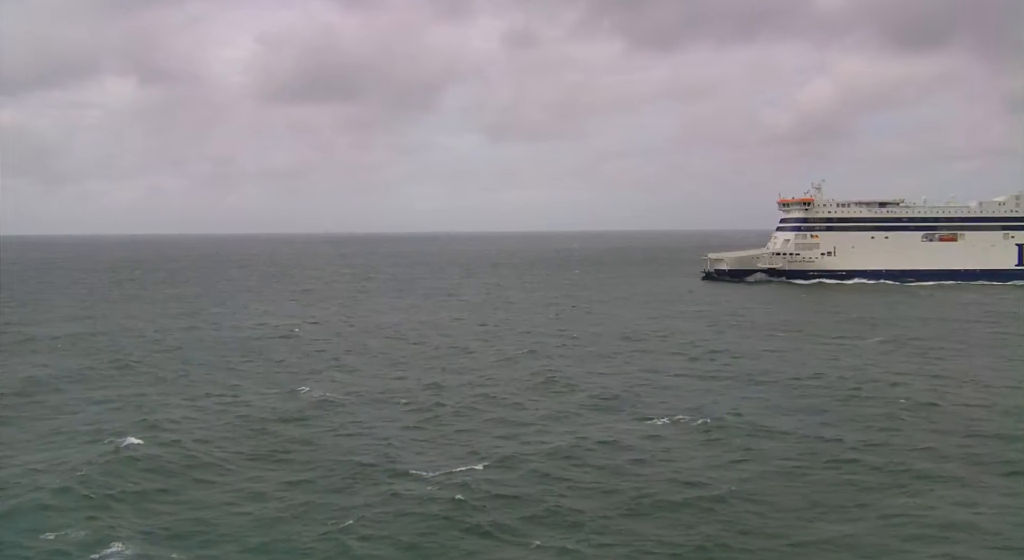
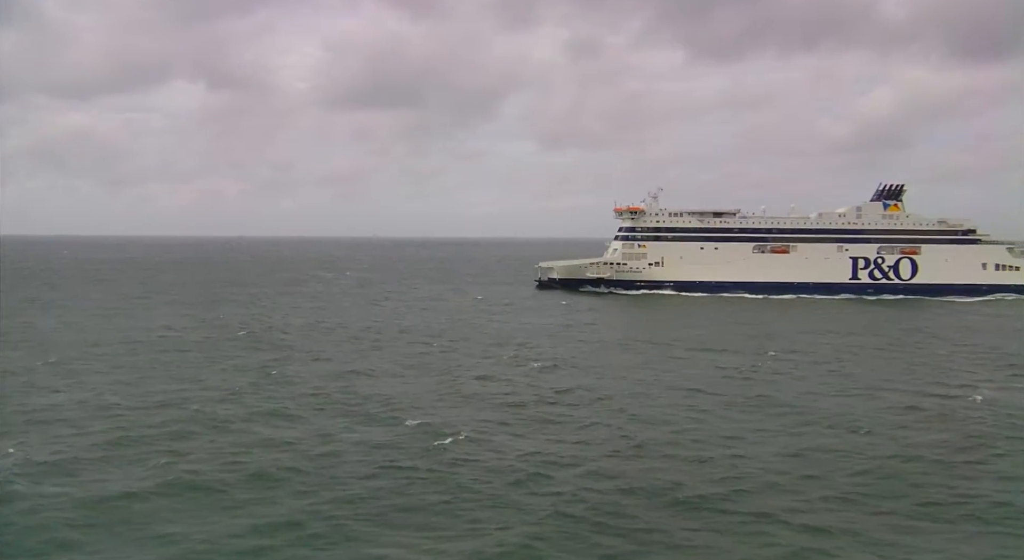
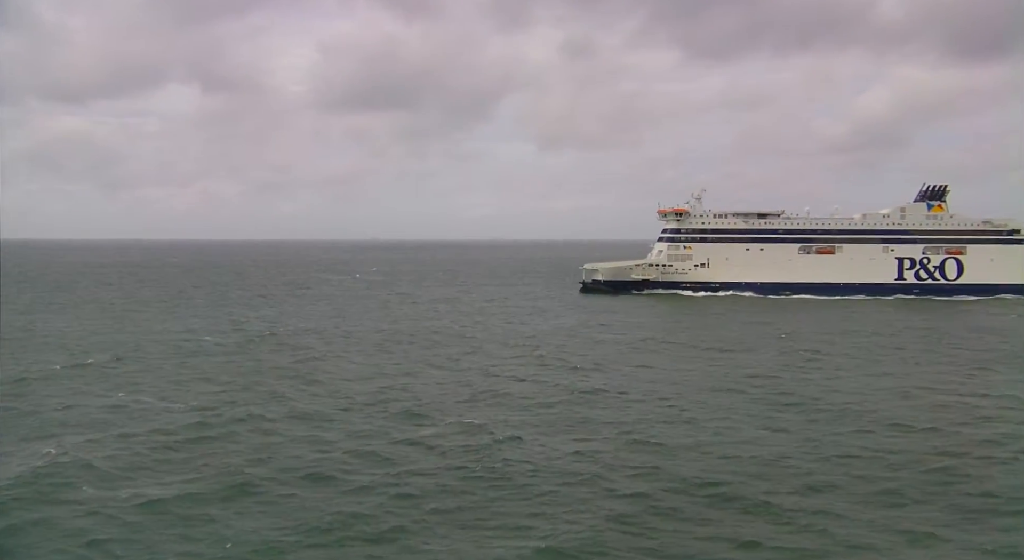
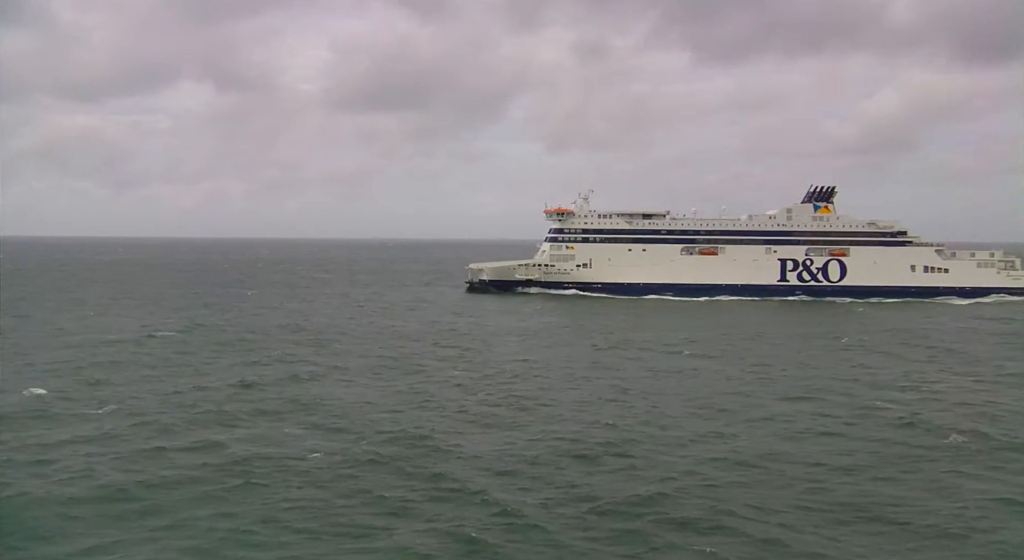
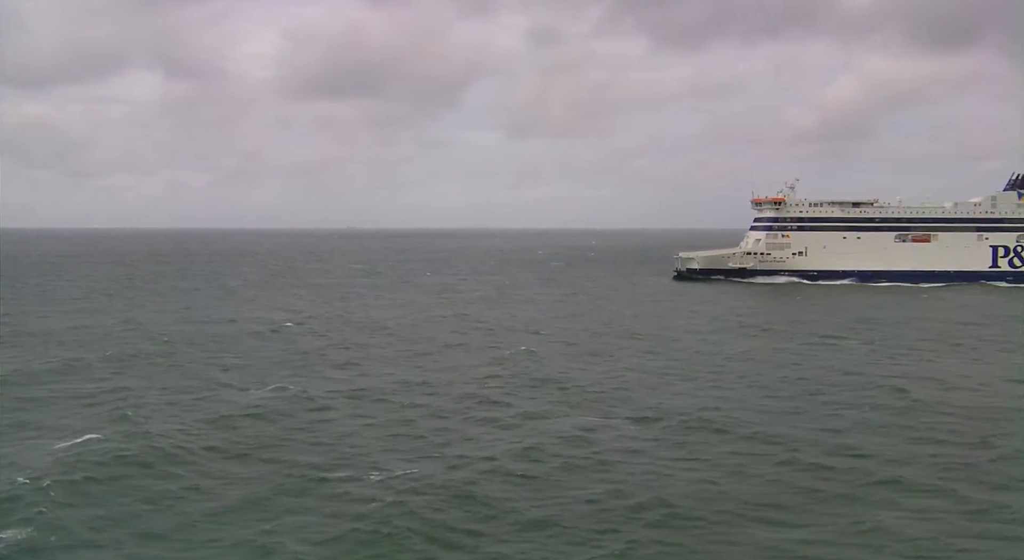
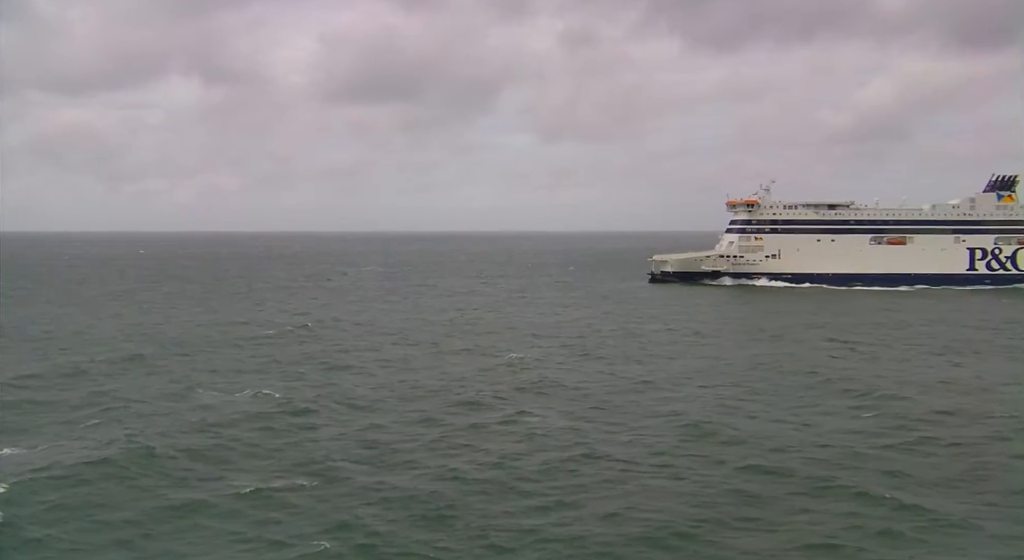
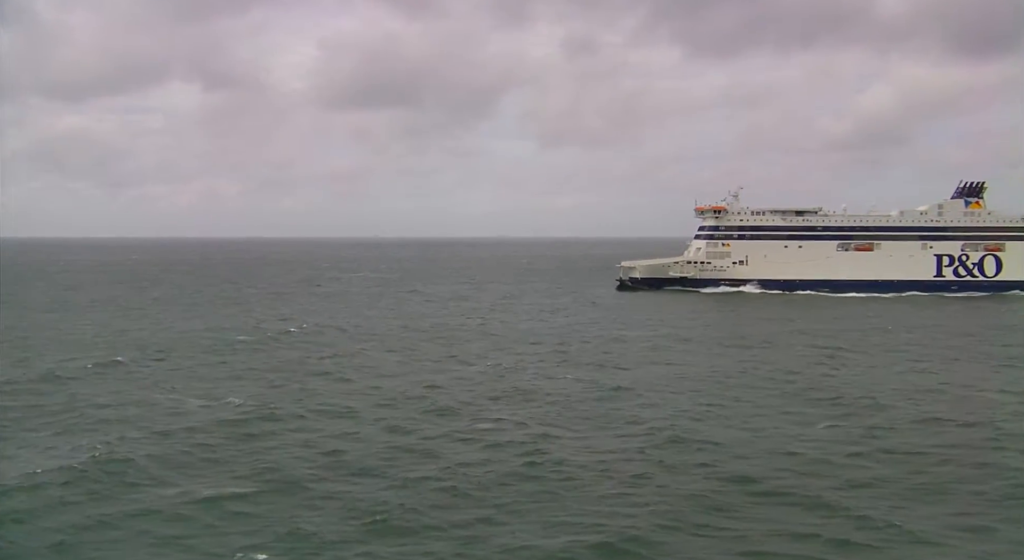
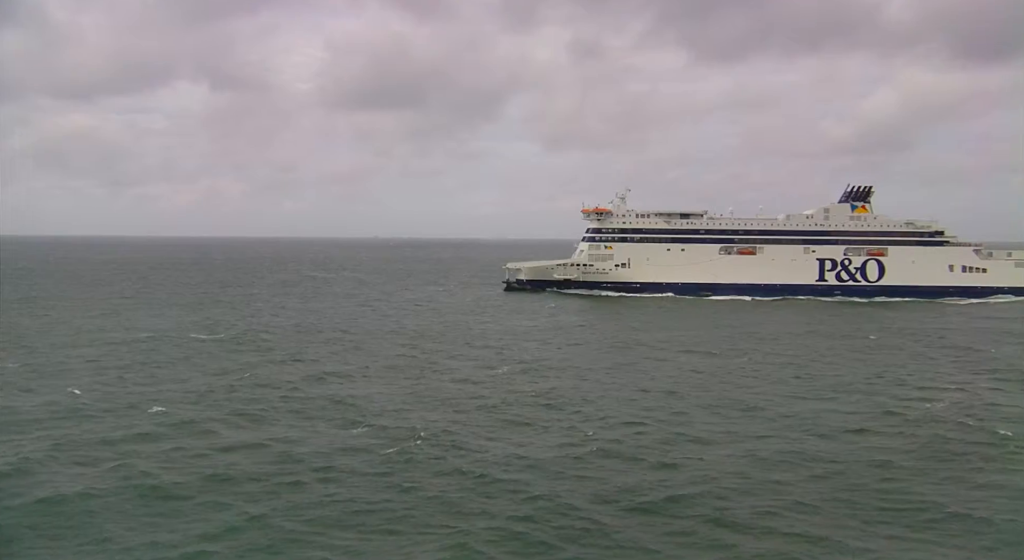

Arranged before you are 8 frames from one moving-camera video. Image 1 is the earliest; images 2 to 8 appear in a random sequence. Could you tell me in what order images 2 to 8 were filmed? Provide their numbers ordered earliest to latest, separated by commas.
5, 6, 7, 3, 2, 8, 4
